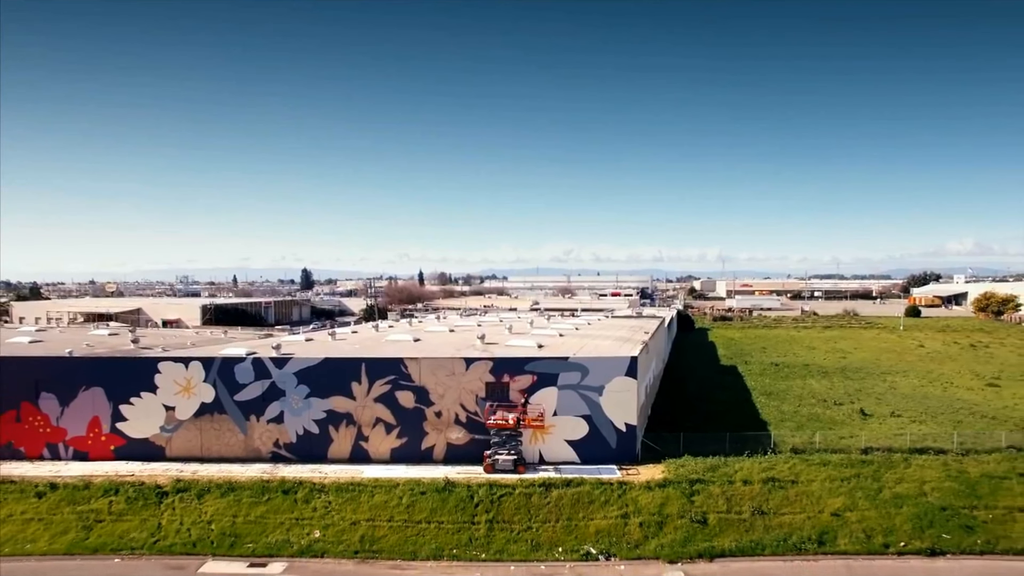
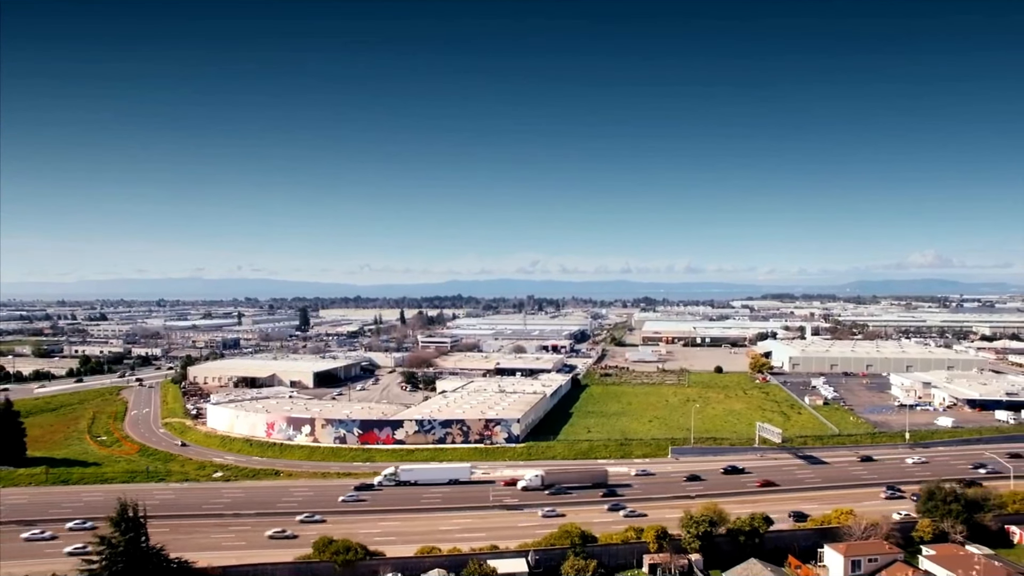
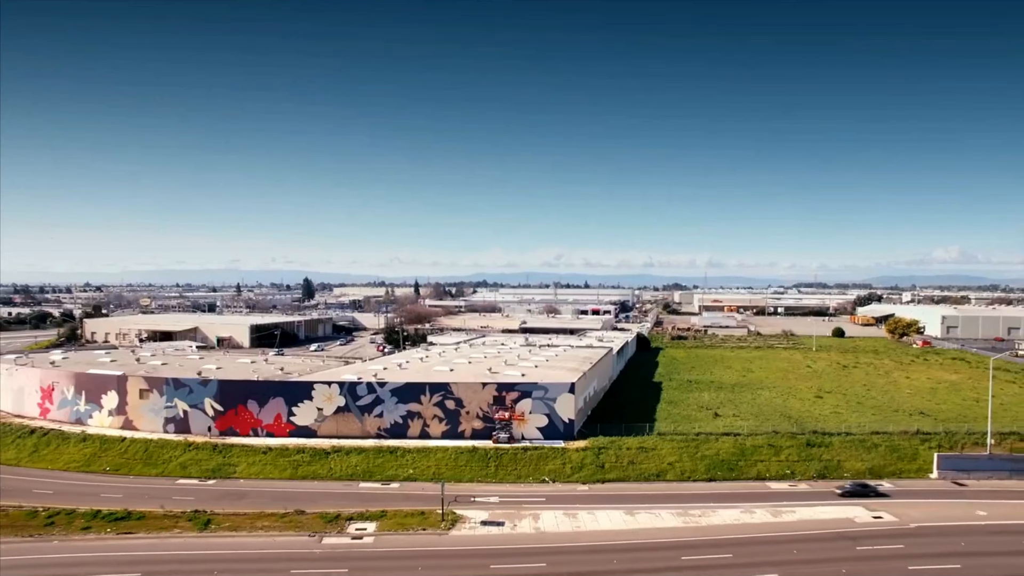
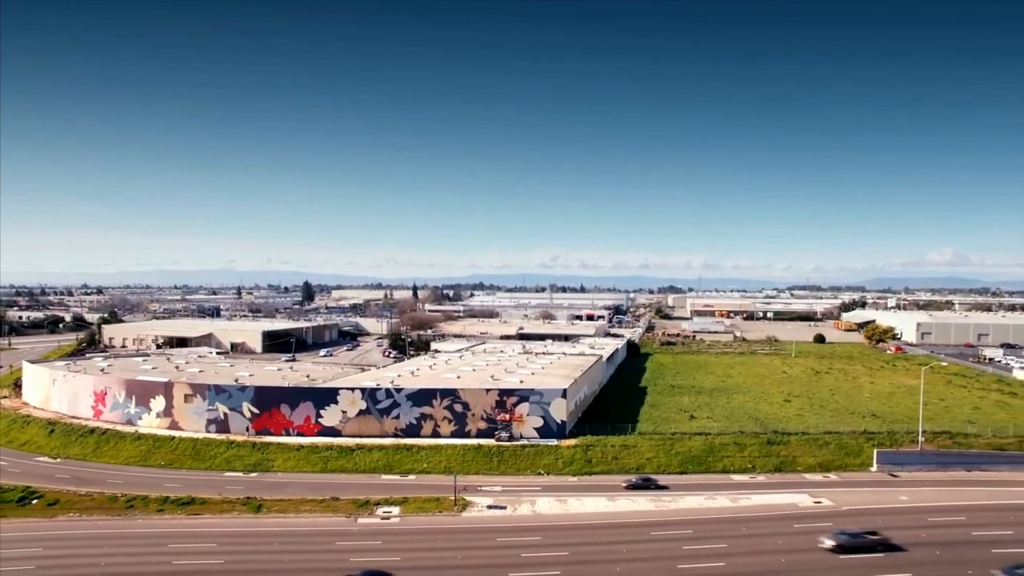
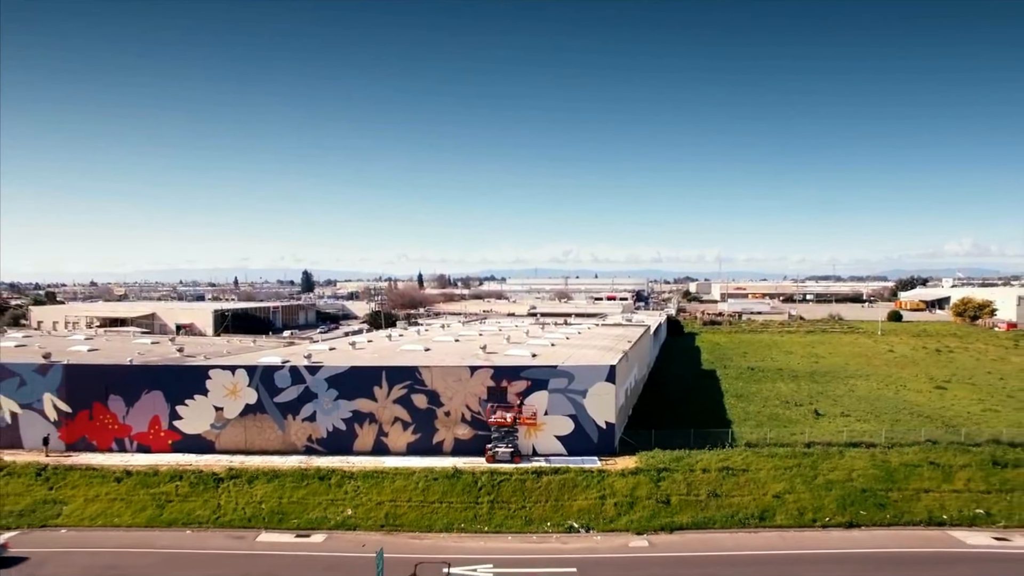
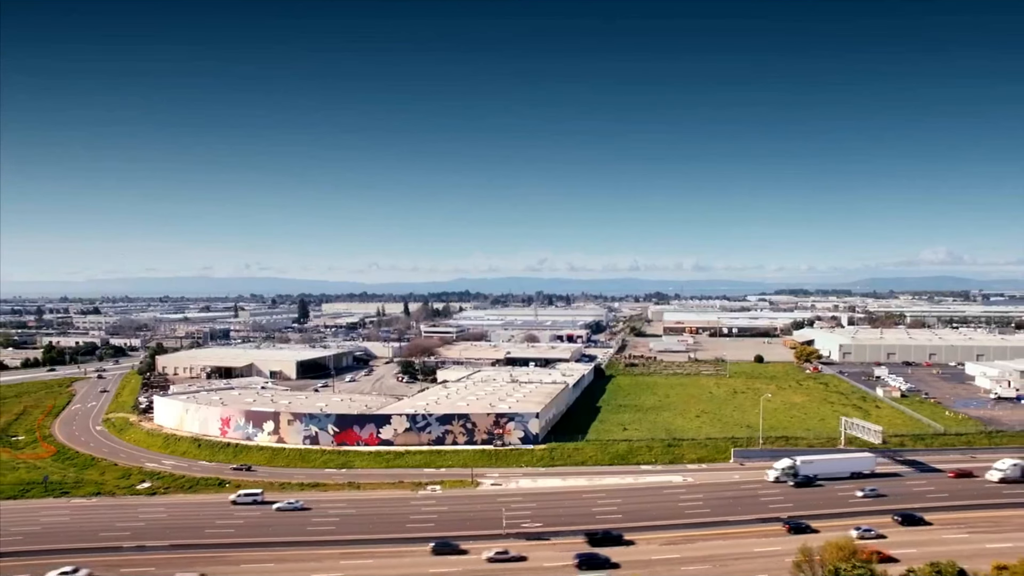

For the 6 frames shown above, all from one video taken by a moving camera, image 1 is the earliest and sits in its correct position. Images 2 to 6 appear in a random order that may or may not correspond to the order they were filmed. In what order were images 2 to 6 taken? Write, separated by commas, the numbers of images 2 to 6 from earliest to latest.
5, 3, 4, 6, 2
